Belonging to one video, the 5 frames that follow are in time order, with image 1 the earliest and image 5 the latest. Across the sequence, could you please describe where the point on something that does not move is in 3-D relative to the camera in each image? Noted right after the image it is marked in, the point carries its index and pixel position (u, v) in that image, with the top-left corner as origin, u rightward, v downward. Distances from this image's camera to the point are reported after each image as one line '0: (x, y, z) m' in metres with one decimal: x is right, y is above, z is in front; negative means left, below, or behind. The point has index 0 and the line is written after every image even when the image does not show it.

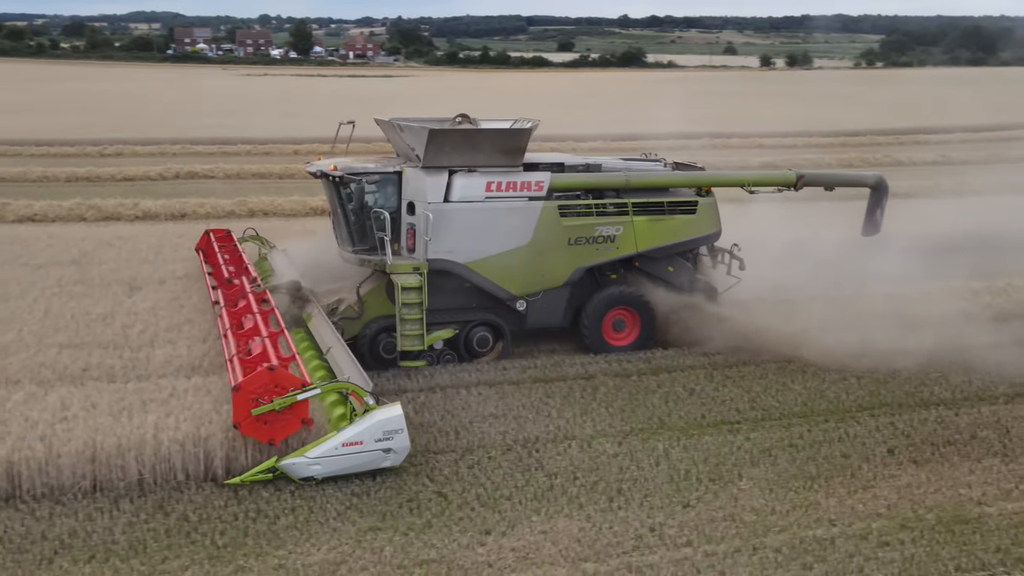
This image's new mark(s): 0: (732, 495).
0: (+1.0, -1.0, +5.1) m
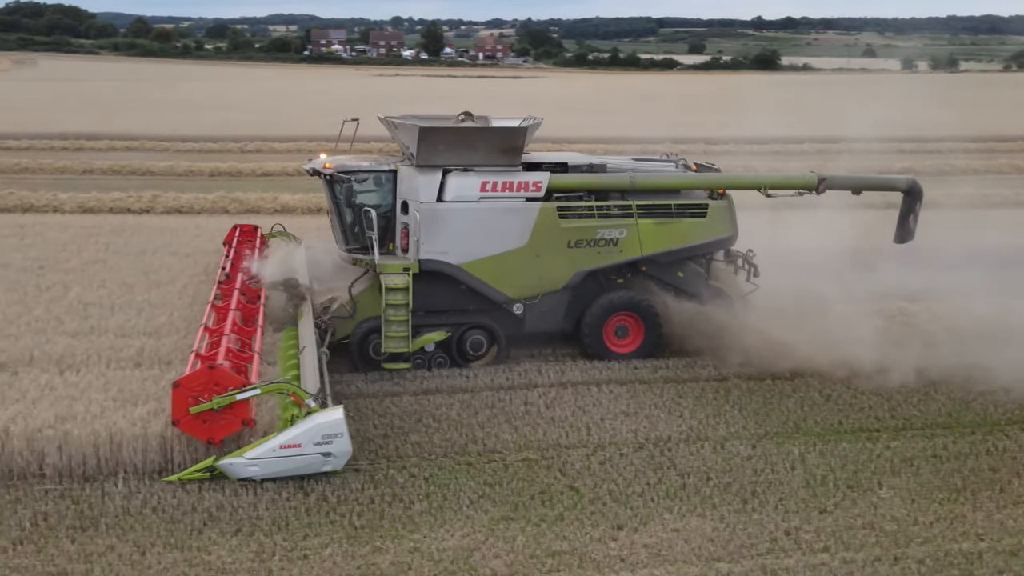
0: (+1.7, -1.0, +5.0) m
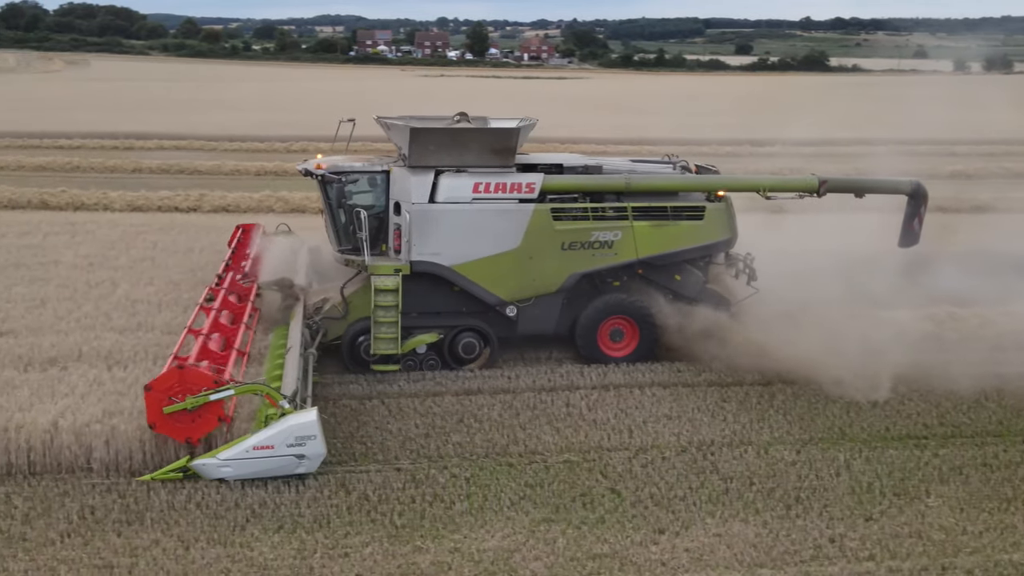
0: (+1.9, -1.0, +4.9) m
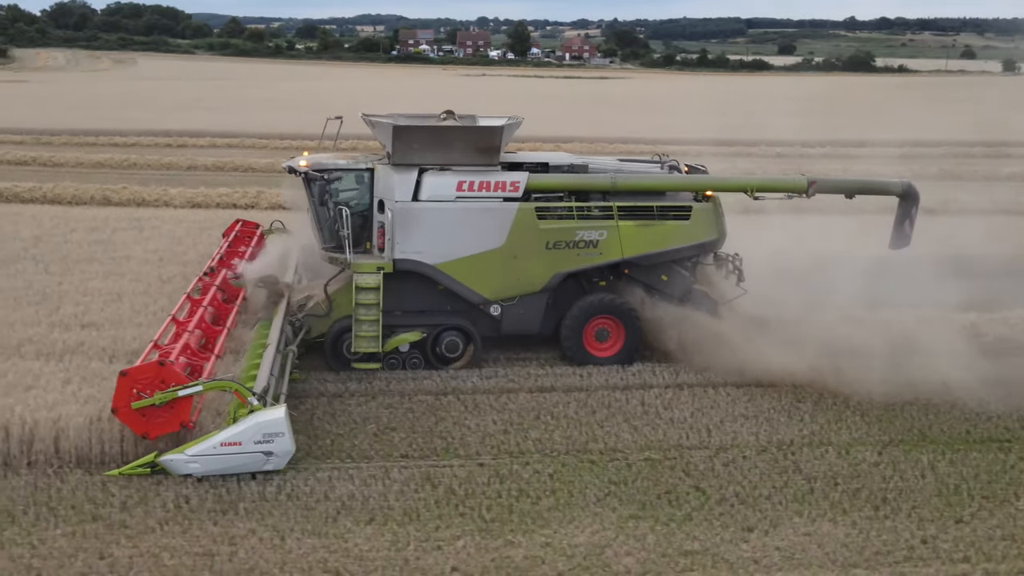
0: (+2.3, -1.0, +4.8) m
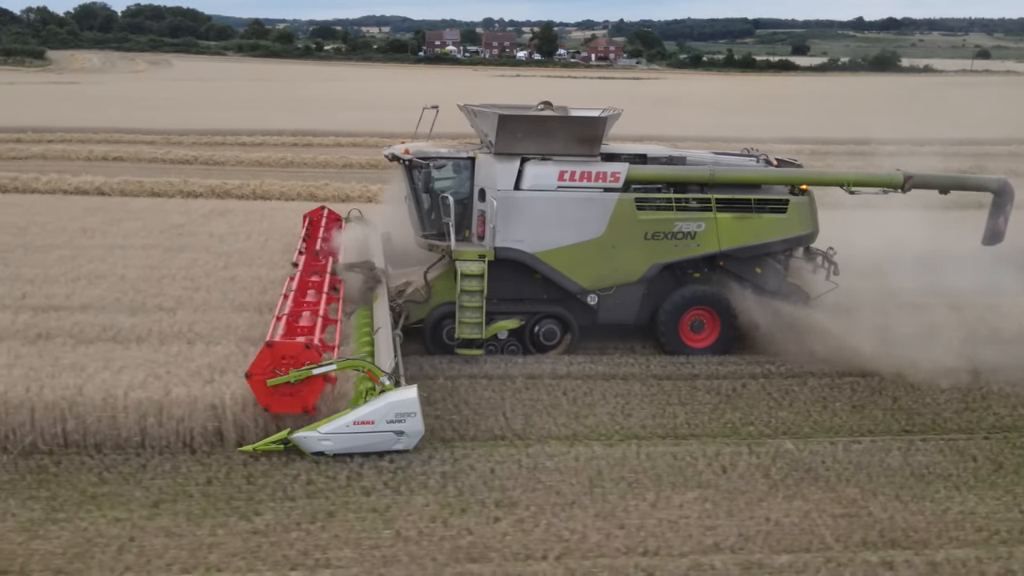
0: (+4.9, -0.9, +5.1) m
